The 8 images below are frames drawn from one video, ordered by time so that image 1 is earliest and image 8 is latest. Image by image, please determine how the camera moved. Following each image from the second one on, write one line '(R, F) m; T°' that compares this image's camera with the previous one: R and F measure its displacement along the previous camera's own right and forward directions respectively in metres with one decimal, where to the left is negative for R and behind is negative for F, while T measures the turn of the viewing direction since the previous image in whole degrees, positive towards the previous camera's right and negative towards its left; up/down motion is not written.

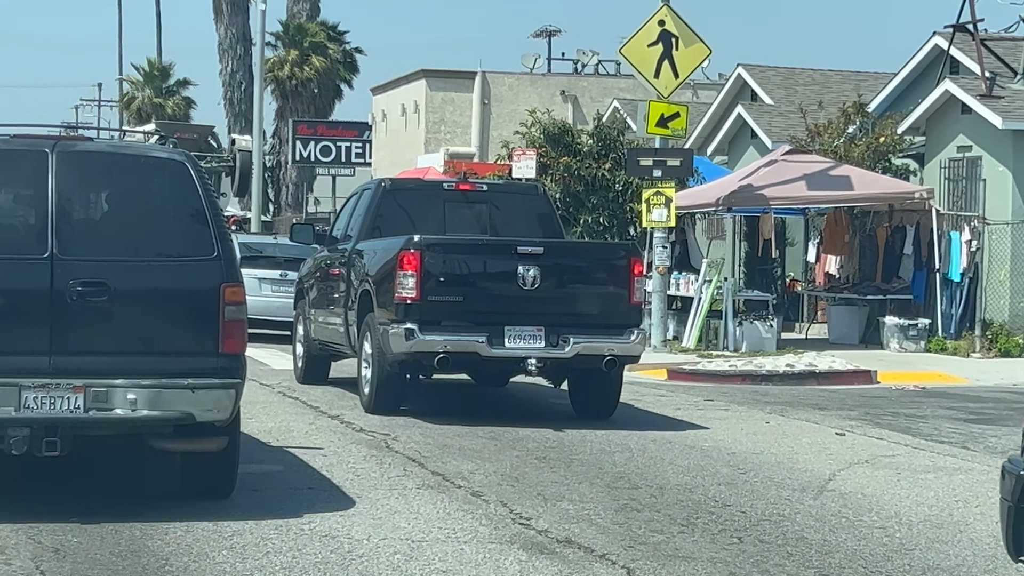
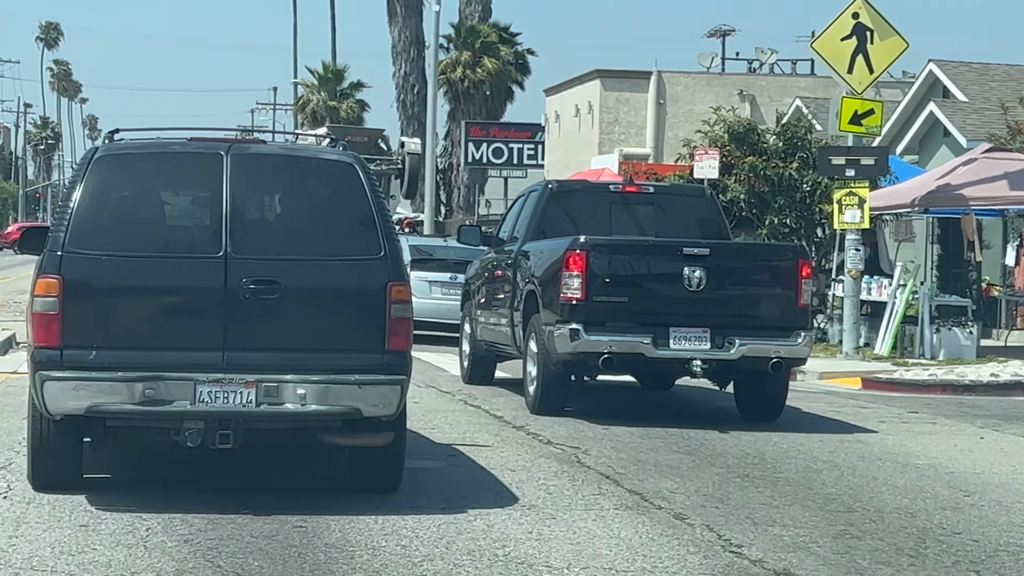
(0.0, +0.3) m; -8°
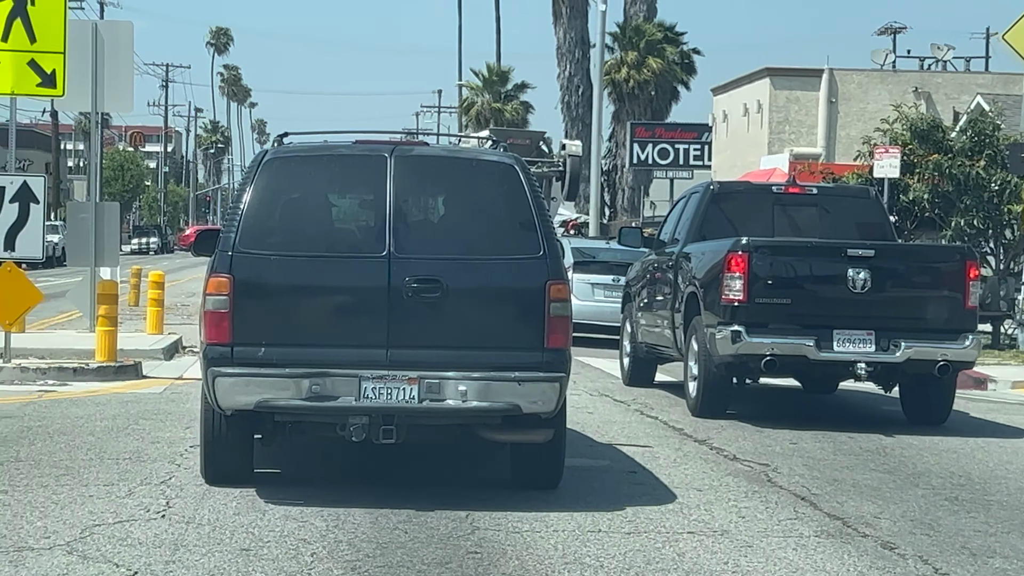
(0.0, 0.0) m; -7°
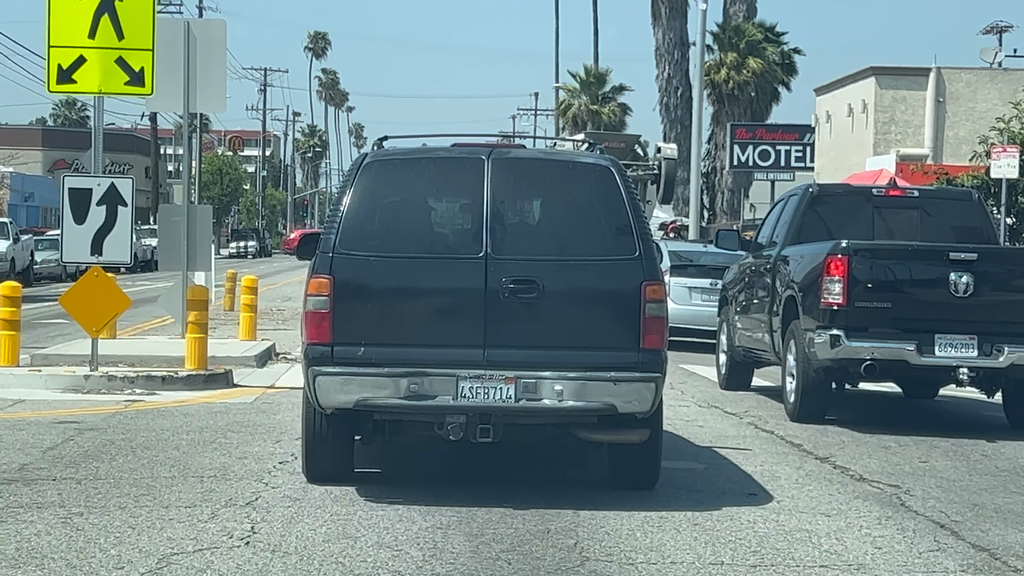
(0.0, -0.1) m; -4°
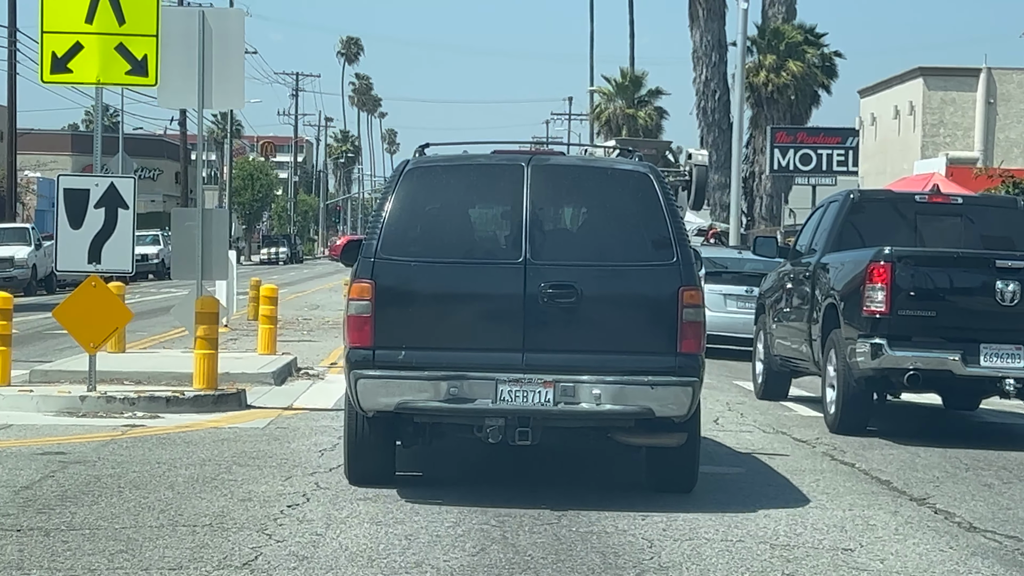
(0.0, -0.1) m; -1°
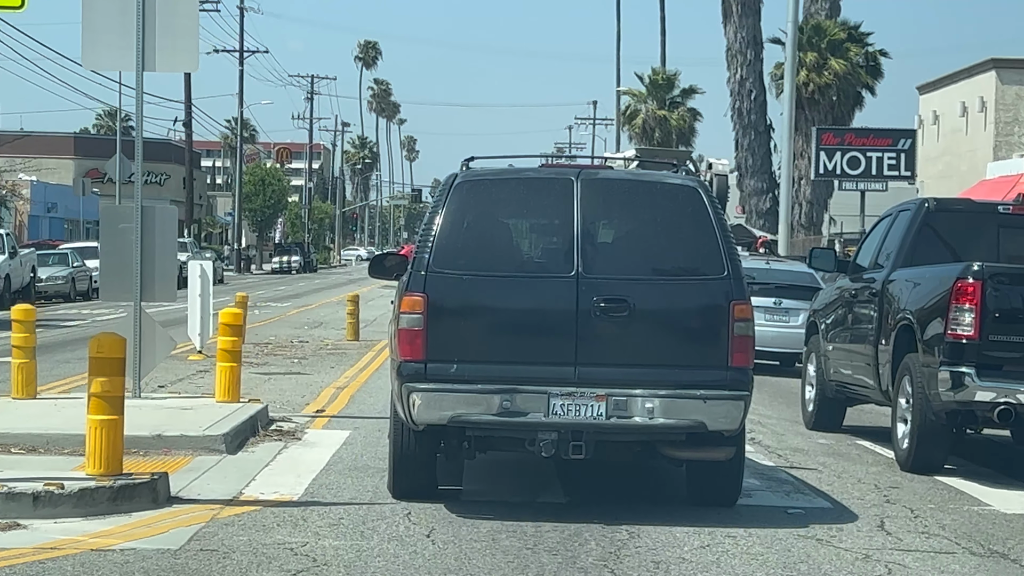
(-0.2, 0.0) m; -1°
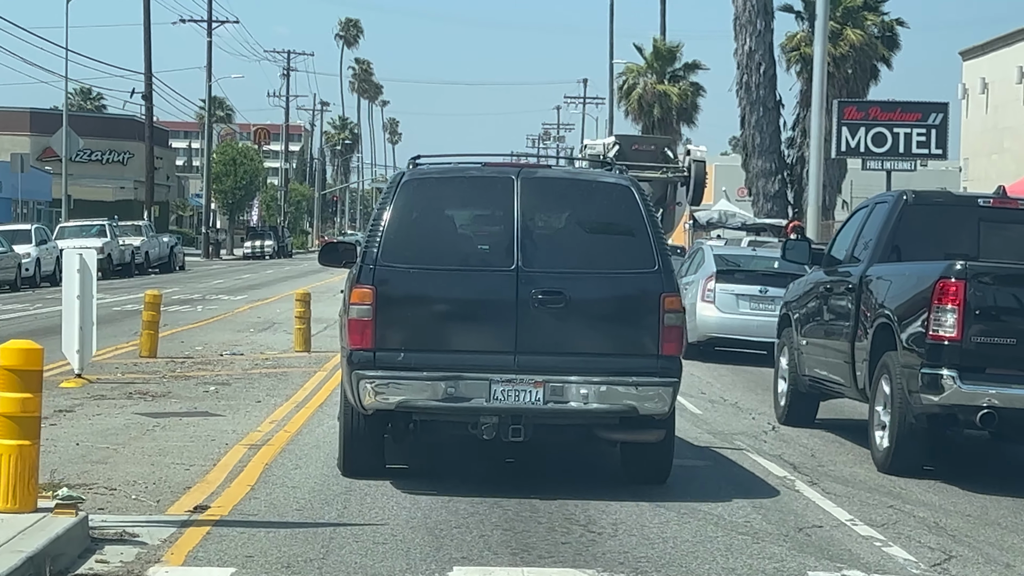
(+0.2, -0.4) m; +1°
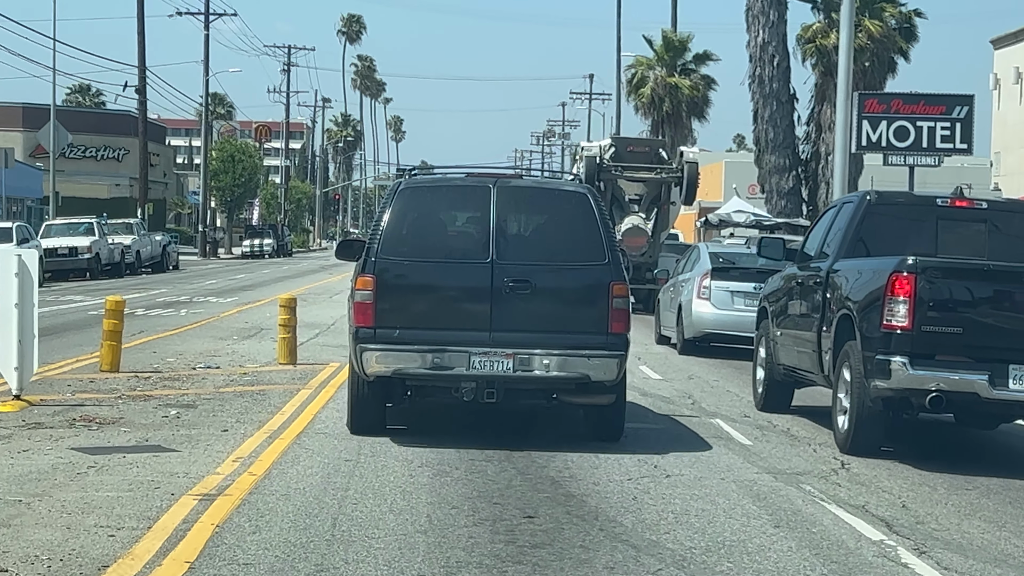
(+0.2, -1.7) m; 0°
